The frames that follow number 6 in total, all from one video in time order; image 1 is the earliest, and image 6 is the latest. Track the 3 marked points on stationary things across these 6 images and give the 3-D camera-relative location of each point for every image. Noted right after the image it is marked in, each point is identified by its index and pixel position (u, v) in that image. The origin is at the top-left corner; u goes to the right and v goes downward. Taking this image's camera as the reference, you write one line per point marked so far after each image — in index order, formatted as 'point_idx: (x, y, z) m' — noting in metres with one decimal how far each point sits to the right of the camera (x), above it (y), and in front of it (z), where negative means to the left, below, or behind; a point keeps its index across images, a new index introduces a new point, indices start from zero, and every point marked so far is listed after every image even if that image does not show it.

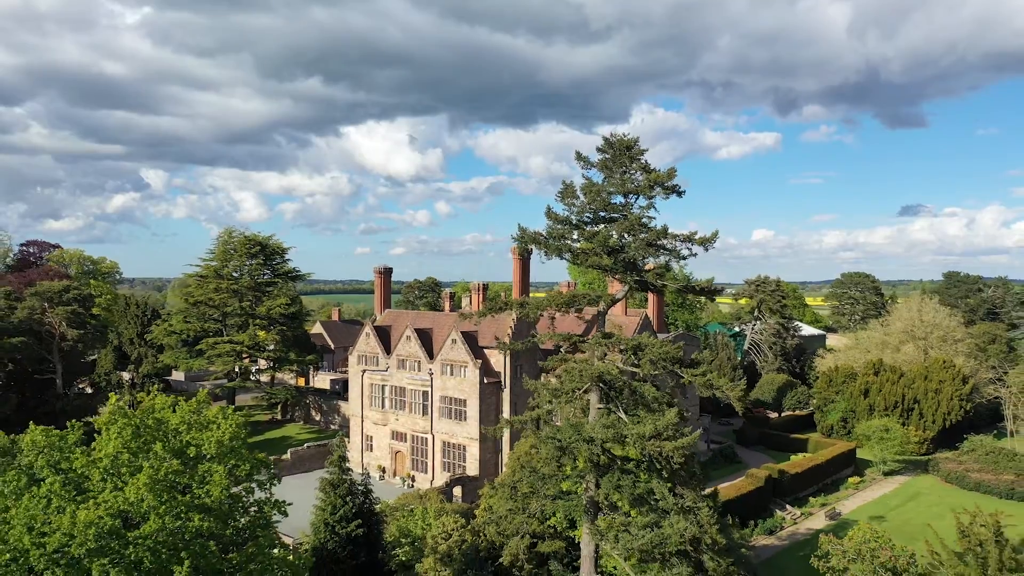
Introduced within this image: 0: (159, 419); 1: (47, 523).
0: (-6.5, -2.4, +17.3) m
1: (-6.9, -3.3, +14.1) m
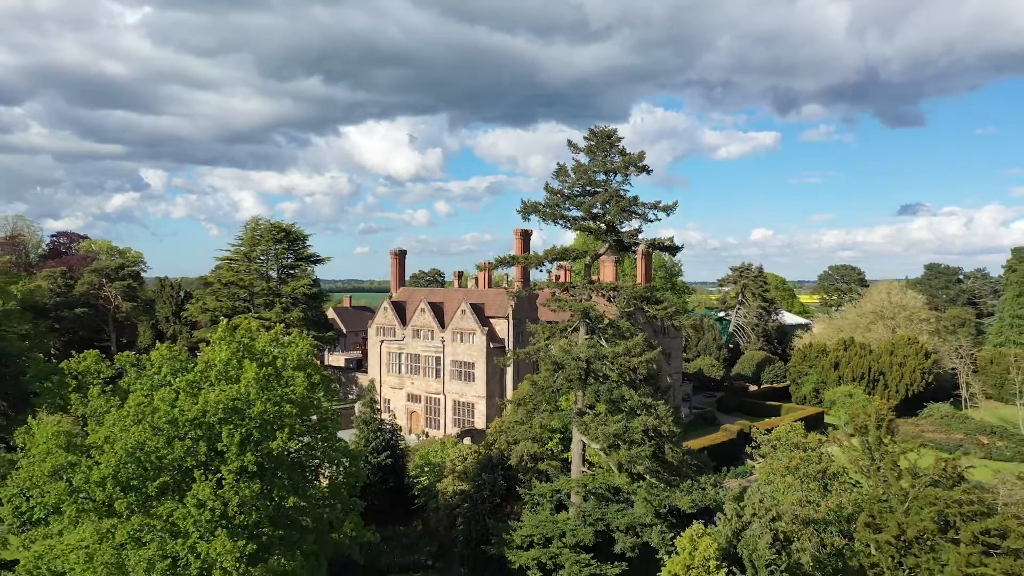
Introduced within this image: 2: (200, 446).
0: (-6.4, -1.3, +22.8) m
1: (-6.8, -2.2, +19.6) m
2: (-6.2, -3.1, +19.1) m
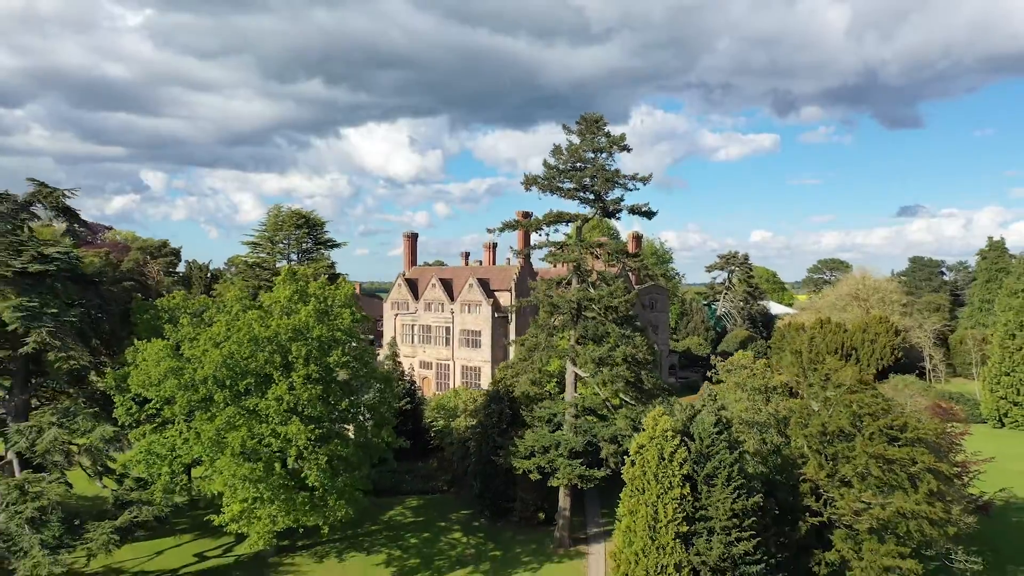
0: (-6.2, +0.1, +28.1) m
1: (-6.6, -0.9, +24.9) m
2: (-6.1, -1.8, +24.4) m
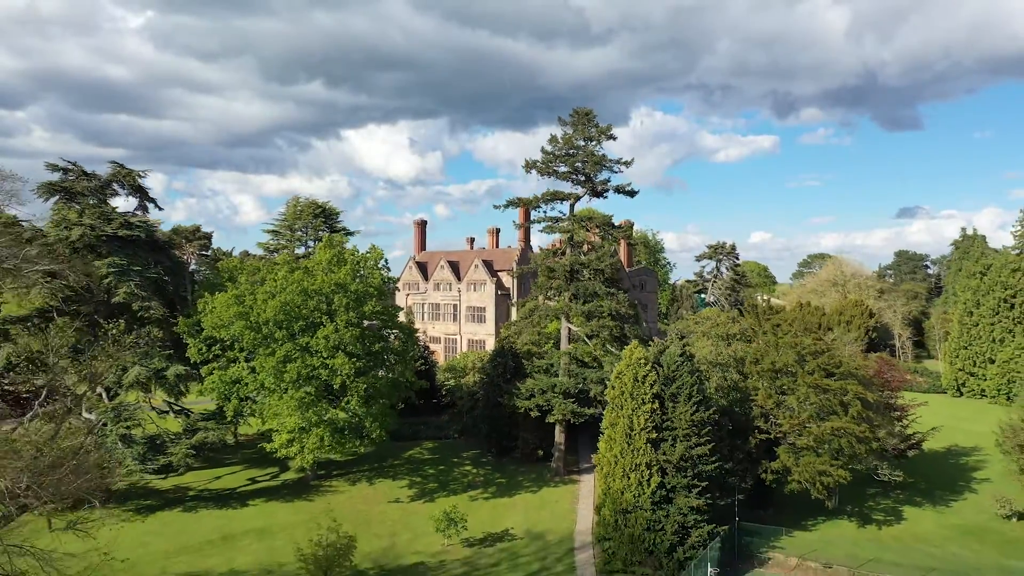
0: (-6.1, +1.3, +33.3) m
1: (-6.5, +0.4, +30.2) m
2: (-6.0, -0.5, +29.6) m
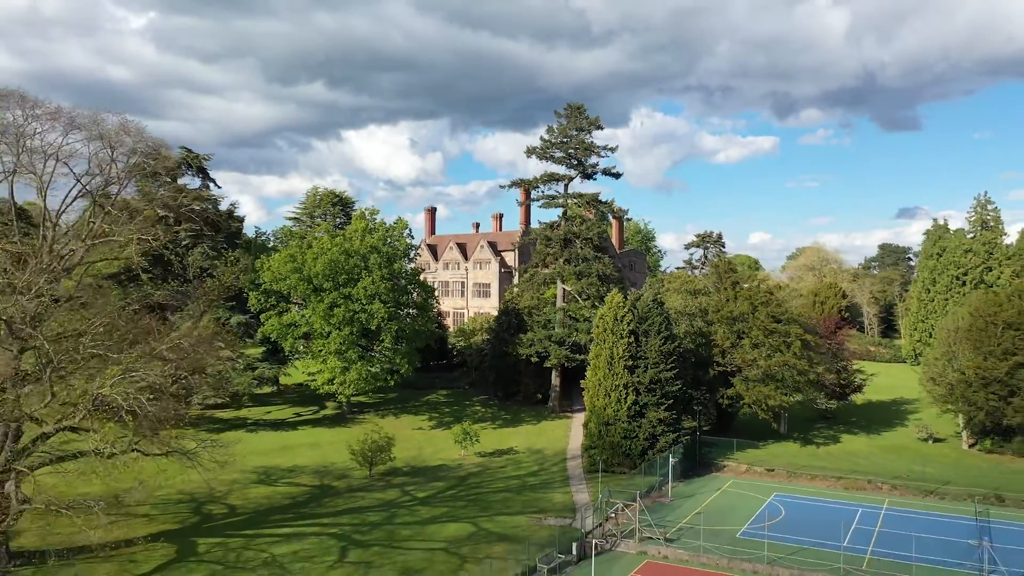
0: (-6.0, +2.7, +39.8) m
1: (-6.3, +1.8, +36.6) m
2: (-5.8, +0.9, +36.1) m
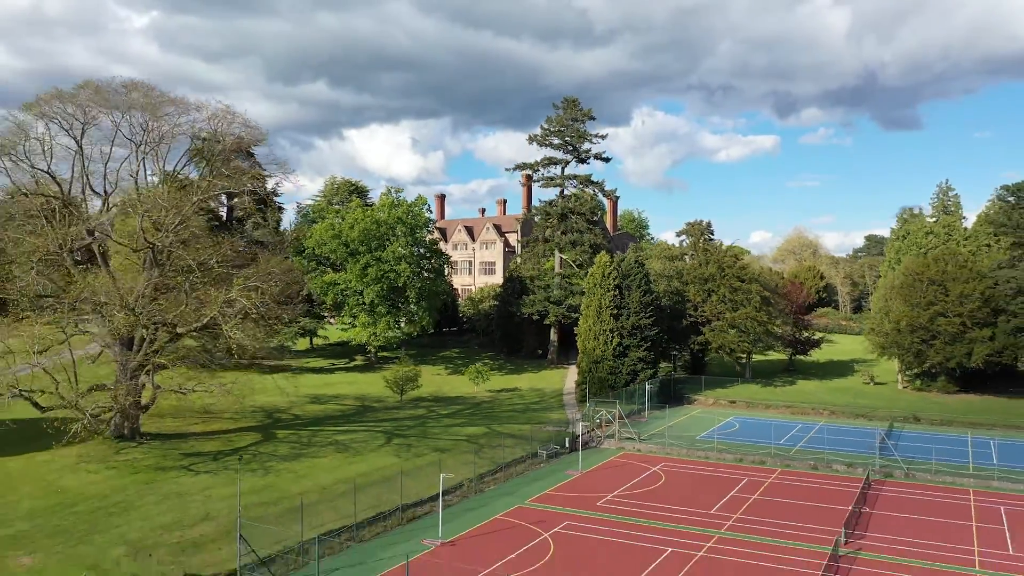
0: (-5.8, +4.3, +46.4) m
1: (-6.1, +3.4, +43.2) m
2: (-5.6, +2.5, +42.7) m
